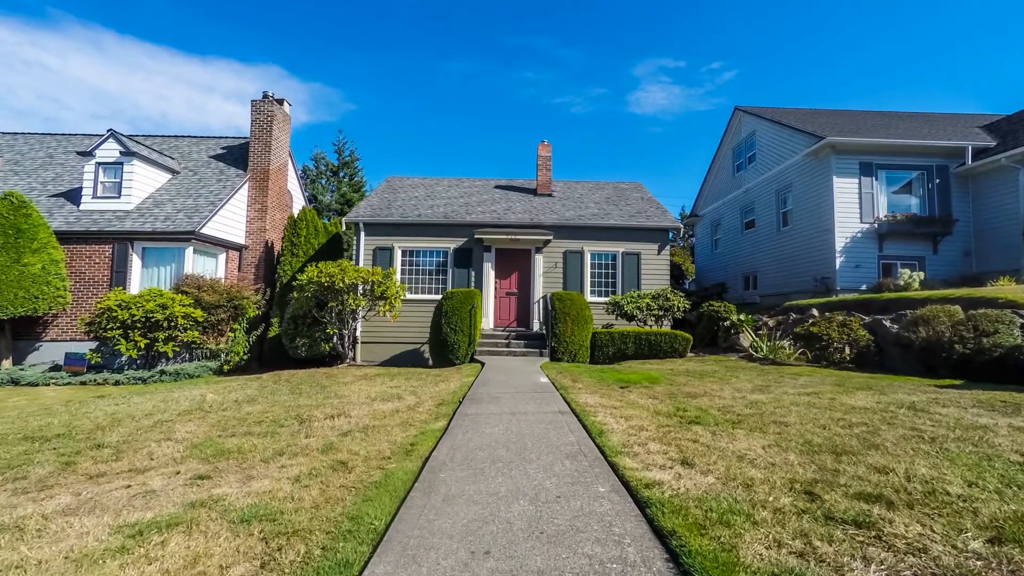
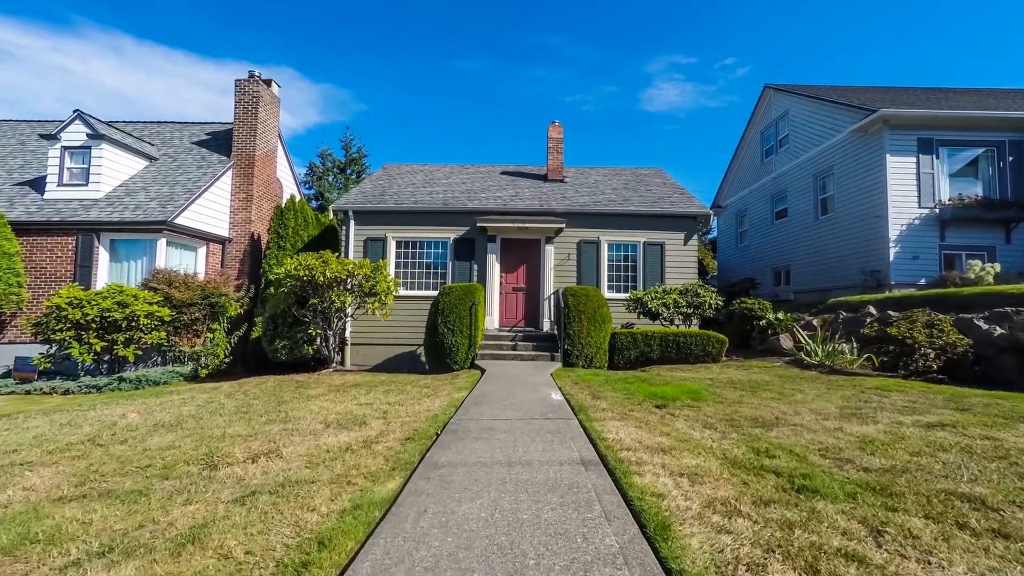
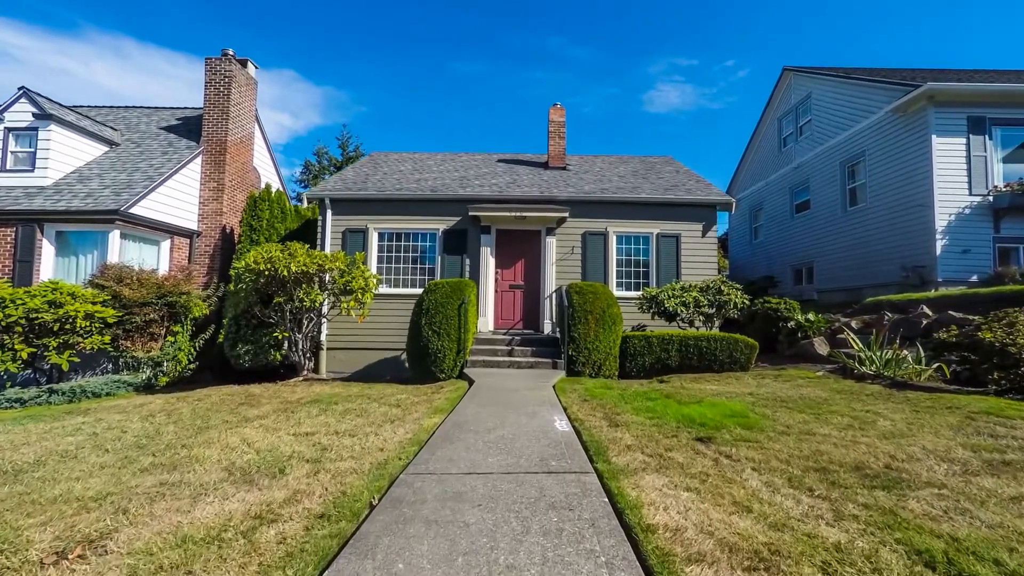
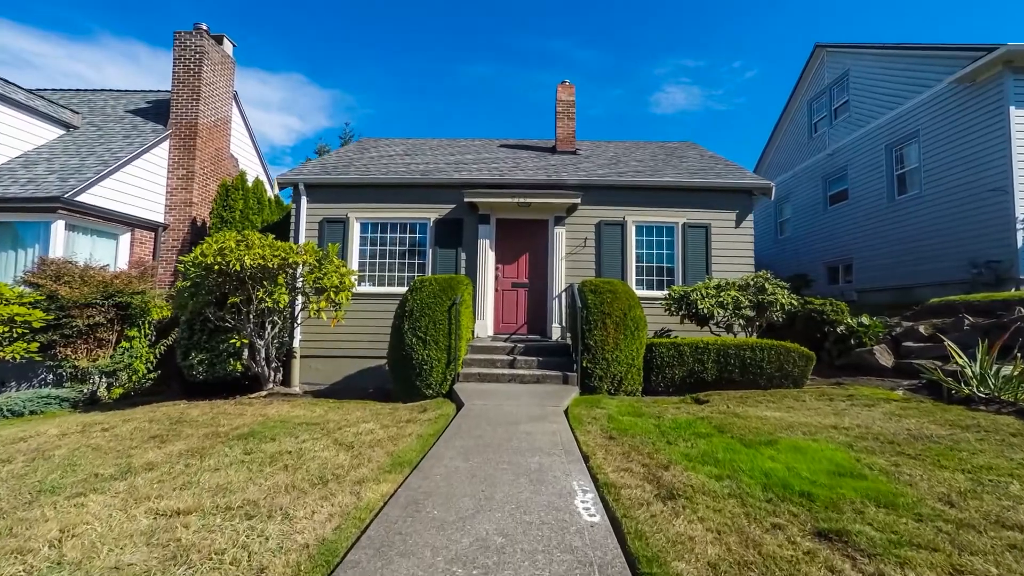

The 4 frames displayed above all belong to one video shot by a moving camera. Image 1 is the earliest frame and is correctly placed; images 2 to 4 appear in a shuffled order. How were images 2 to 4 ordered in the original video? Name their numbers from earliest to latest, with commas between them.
2, 3, 4
